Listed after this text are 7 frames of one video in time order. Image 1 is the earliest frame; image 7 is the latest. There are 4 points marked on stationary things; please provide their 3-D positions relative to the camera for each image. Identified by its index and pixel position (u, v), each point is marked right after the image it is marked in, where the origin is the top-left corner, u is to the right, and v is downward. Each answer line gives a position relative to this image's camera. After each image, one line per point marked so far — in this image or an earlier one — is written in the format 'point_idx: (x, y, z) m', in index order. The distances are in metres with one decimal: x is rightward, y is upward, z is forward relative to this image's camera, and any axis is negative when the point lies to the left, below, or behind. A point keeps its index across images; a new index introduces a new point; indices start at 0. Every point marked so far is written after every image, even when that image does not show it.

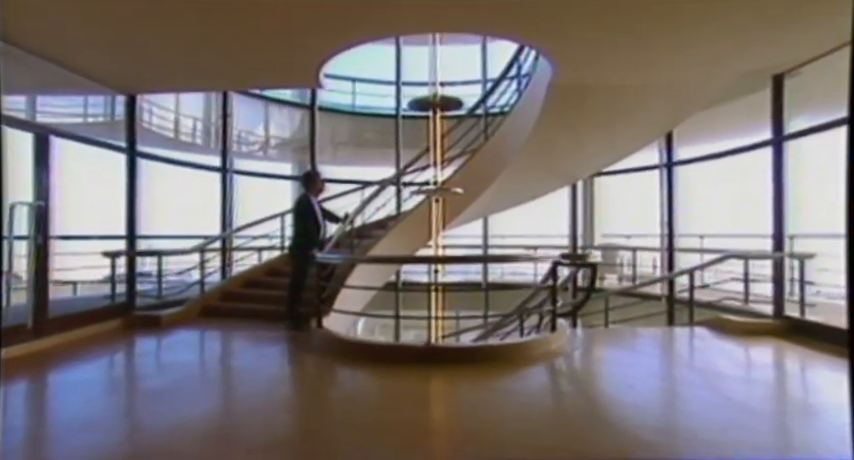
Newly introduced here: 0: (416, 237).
0: (-0.1, -0.1, +6.1) m
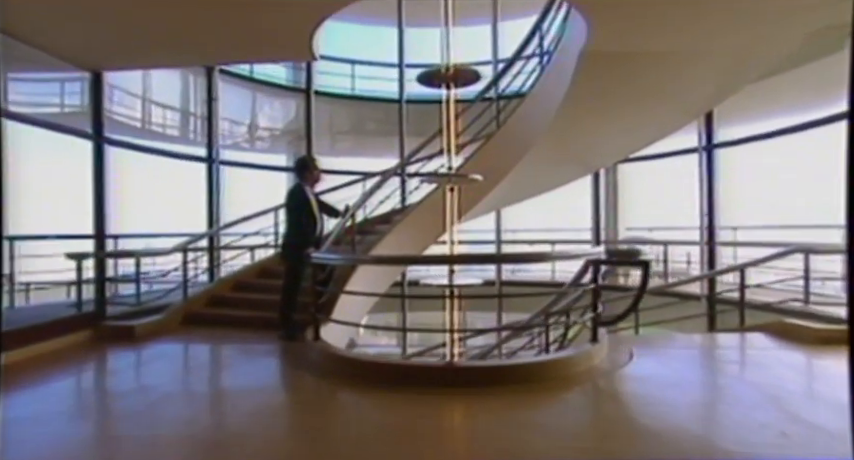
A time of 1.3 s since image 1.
0: (0.0, 0.0, +5.5) m
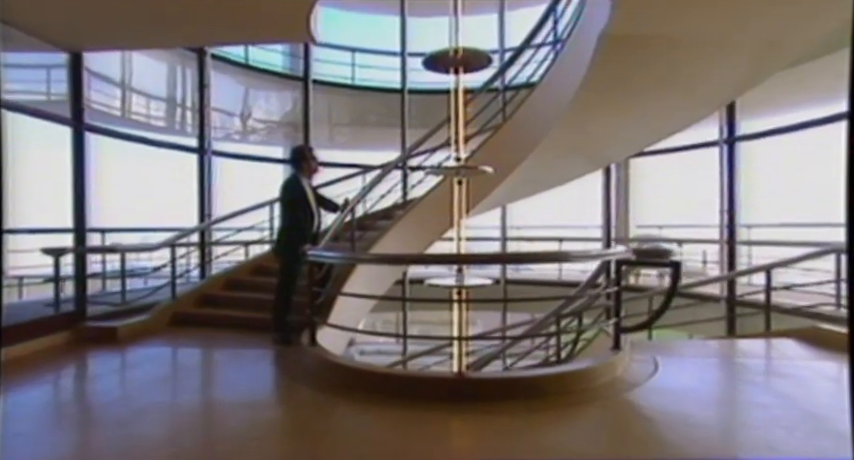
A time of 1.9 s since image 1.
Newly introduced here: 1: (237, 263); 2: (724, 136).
0: (0.0, 0.0, +5.2) m
1: (-2.0, -0.4, +5.2) m
2: (+3.2, +1.0, +5.3) m
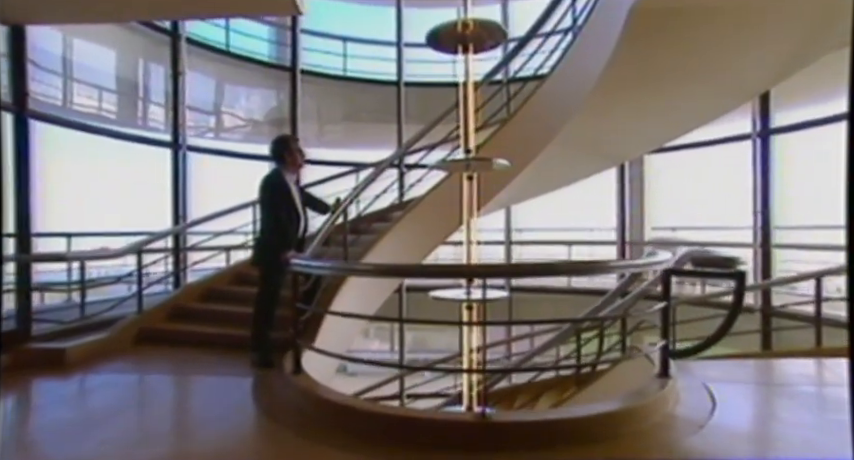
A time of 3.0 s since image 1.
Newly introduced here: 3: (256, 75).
0: (0.0, 0.0, +4.7) m
1: (-2.0, -0.4, +4.7) m
2: (+3.2, +1.0, +4.8) m
3: (-2.1, +1.9, +6.0) m
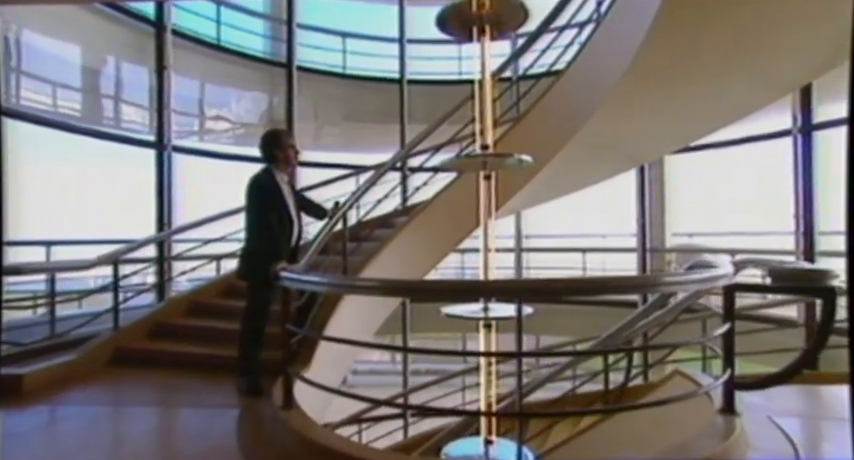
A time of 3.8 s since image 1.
0: (+0.1, -0.1, +4.3) m
1: (-1.9, -0.4, +4.3) m
2: (+3.3, +0.9, +4.4) m
3: (-2.0, +1.8, +5.6) m
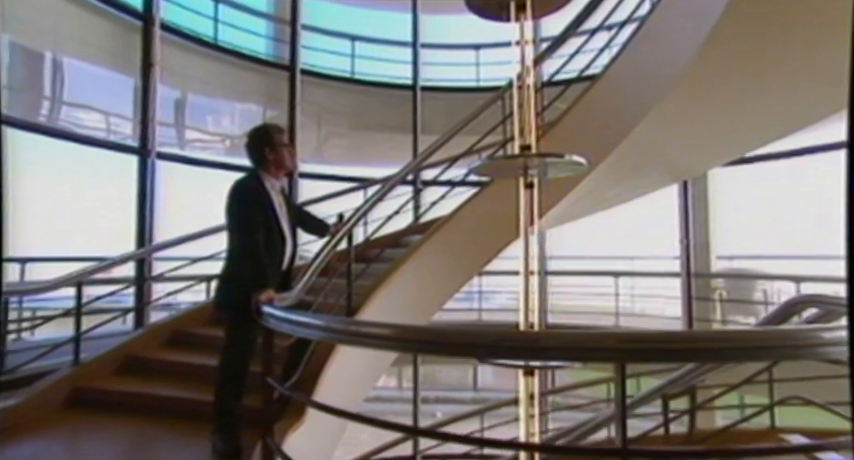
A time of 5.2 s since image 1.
0: (+0.2, -0.2, +3.7) m
1: (-1.8, -0.6, +3.7) m
2: (+3.4, +0.7, +3.9) m
3: (-1.8, +1.6, +5.1) m
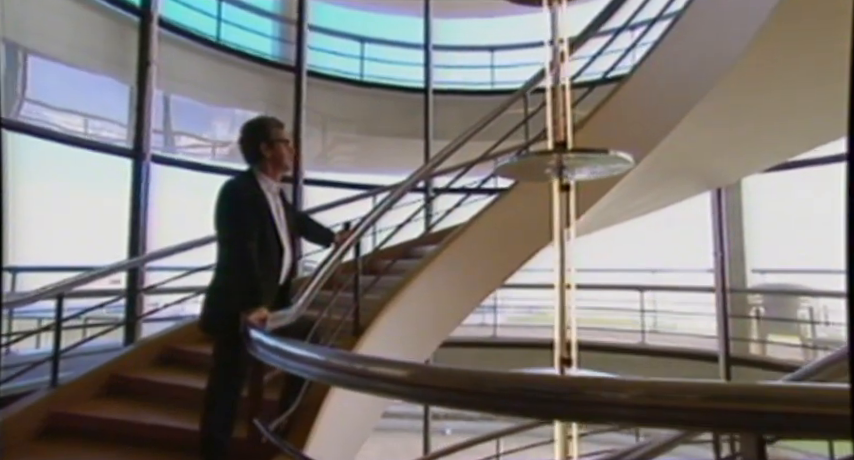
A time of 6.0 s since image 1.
0: (+0.3, -0.3, +3.4) m
1: (-1.7, -0.6, +3.4) m
2: (+3.5, +0.7, +3.5) m
3: (-1.7, +1.5, +4.9) m
